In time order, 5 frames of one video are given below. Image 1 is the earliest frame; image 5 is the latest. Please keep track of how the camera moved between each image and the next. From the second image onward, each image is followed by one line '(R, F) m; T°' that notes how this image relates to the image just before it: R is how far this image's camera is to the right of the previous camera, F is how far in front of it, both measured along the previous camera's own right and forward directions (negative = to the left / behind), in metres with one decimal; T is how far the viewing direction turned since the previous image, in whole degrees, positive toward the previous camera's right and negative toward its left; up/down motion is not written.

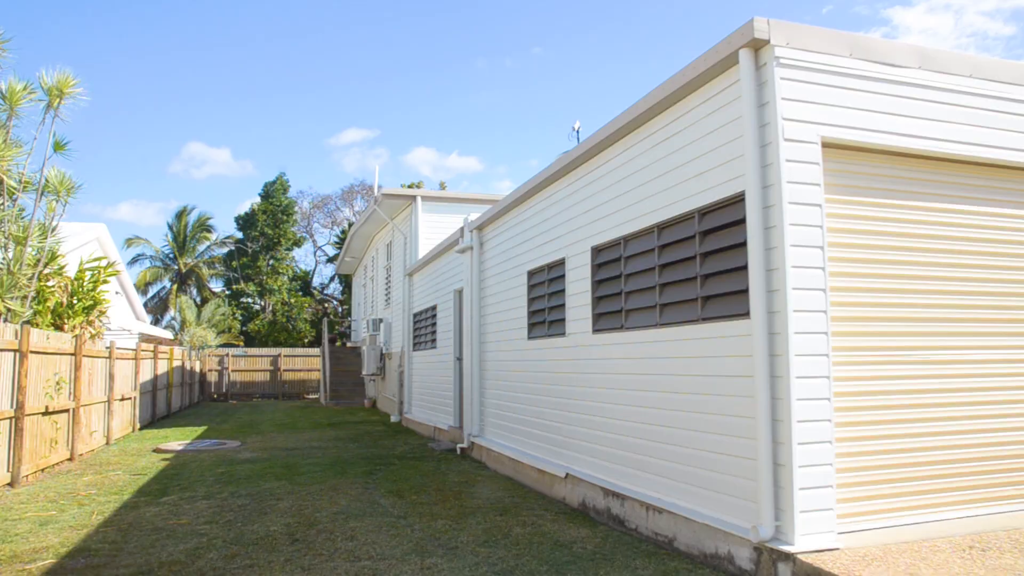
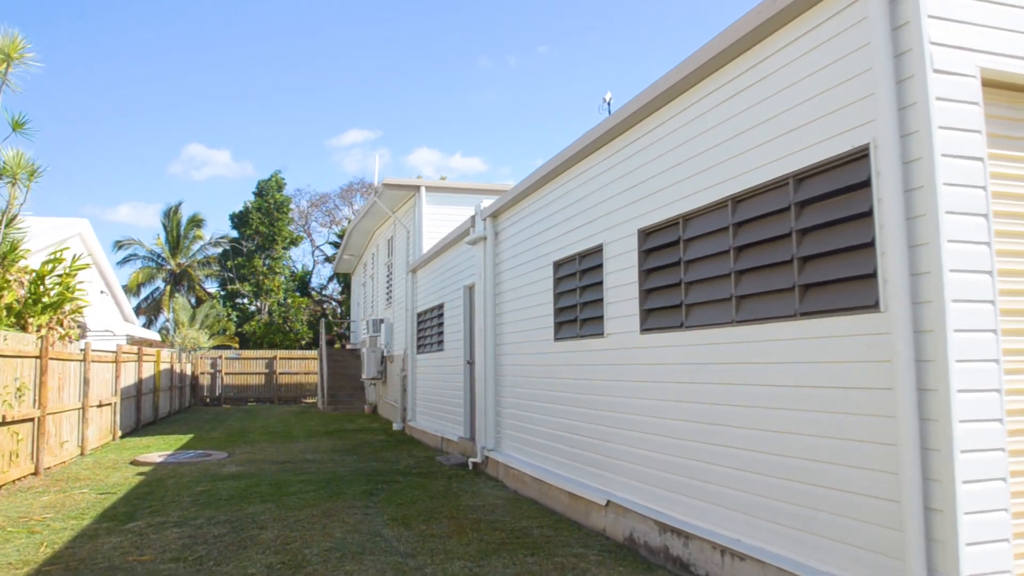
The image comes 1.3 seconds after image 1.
(-0.2, +1.0) m; 0°
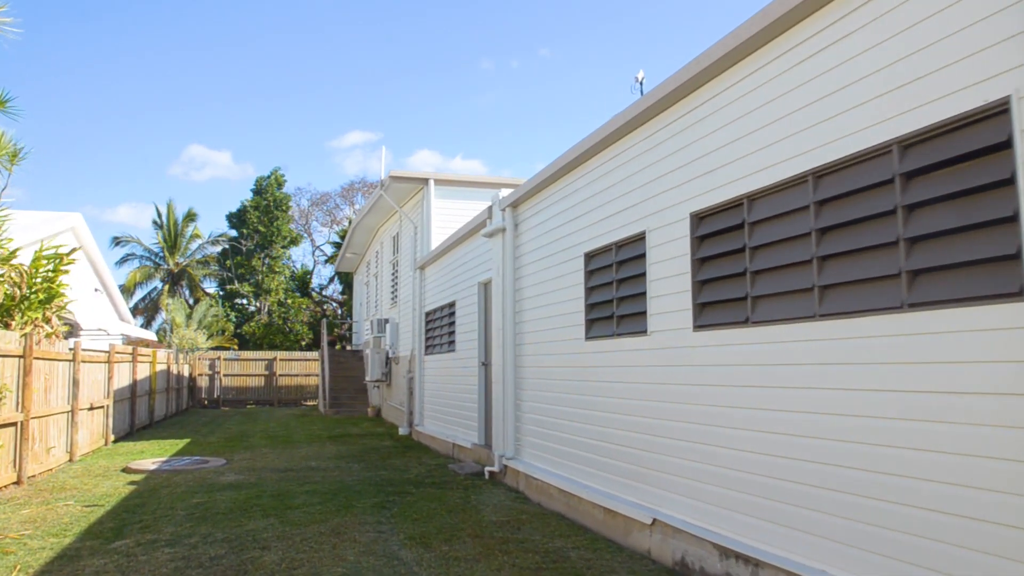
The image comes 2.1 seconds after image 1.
(-0.2, +0.6) m; 0°
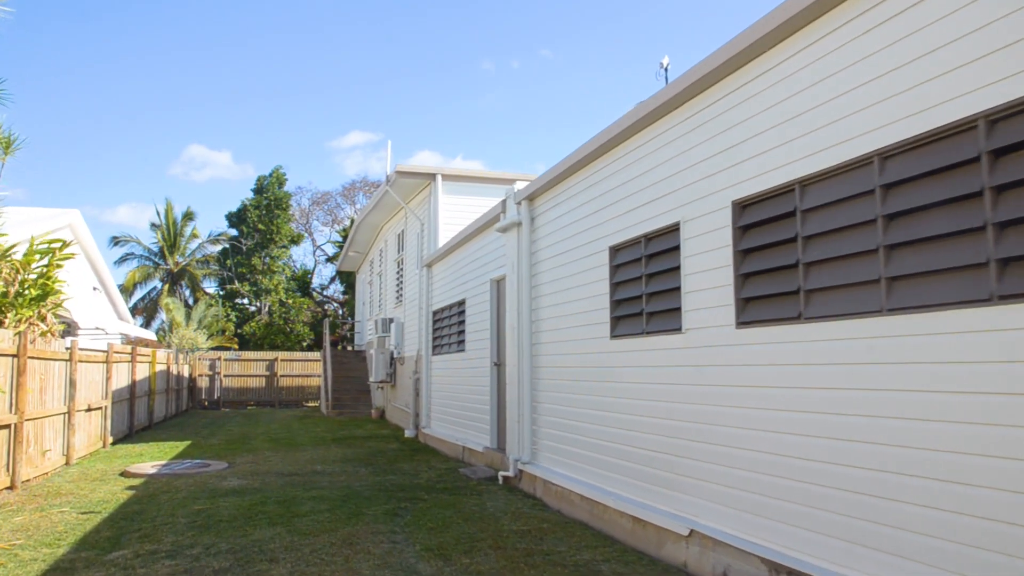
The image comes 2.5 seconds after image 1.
(-0.2, +0.3) m; 0°
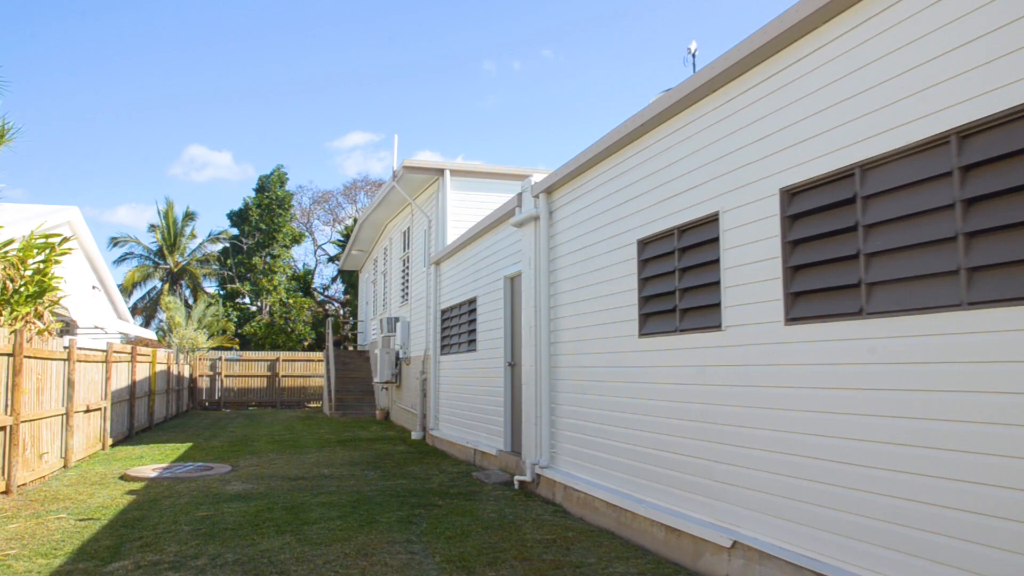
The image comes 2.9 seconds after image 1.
(-0.2, +0.3) m; 0°
